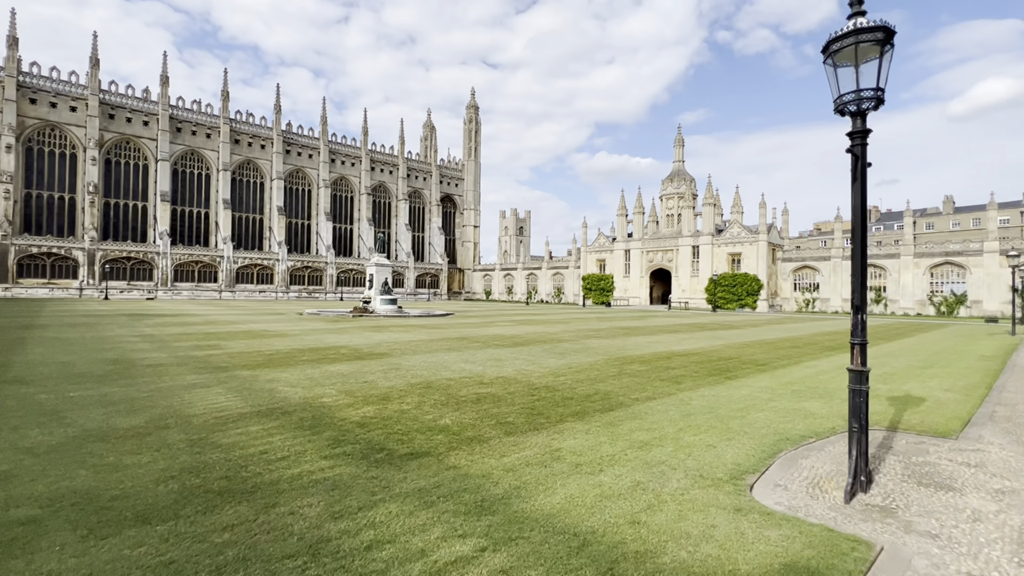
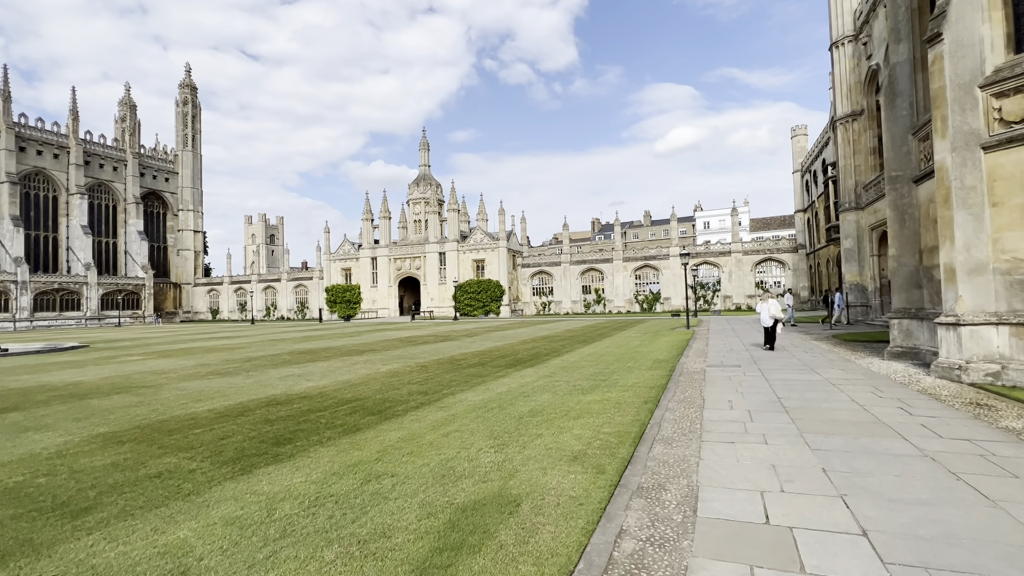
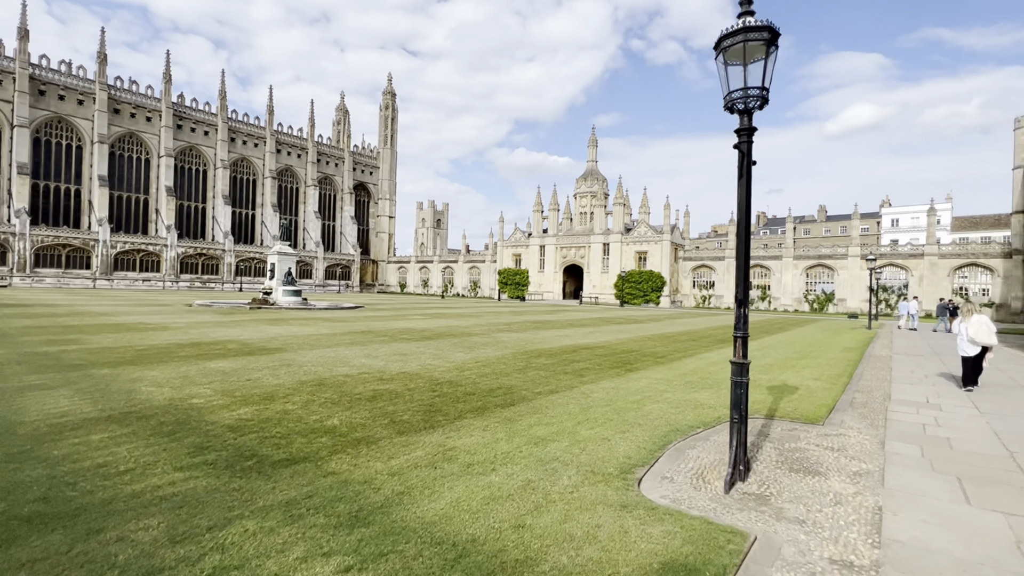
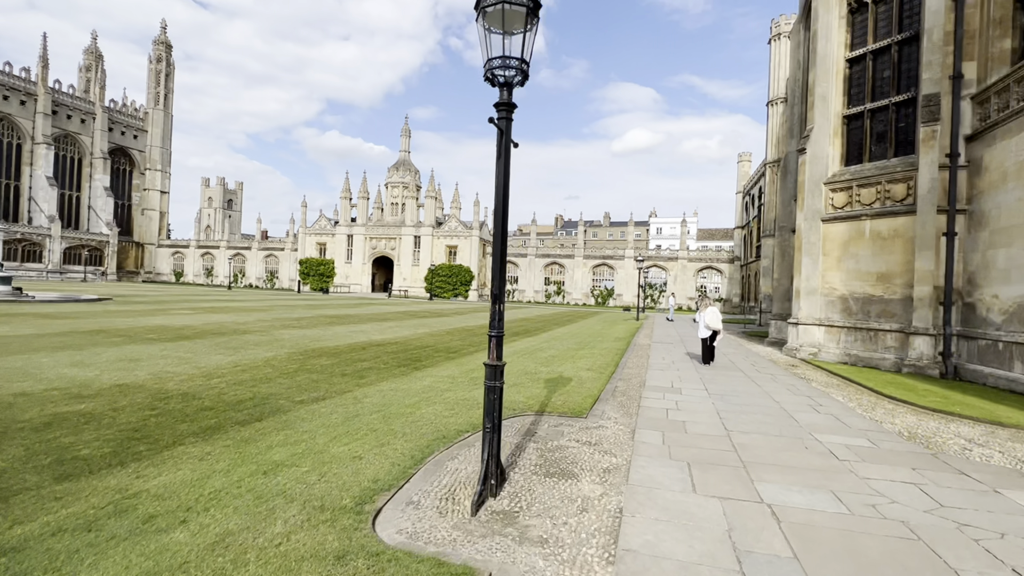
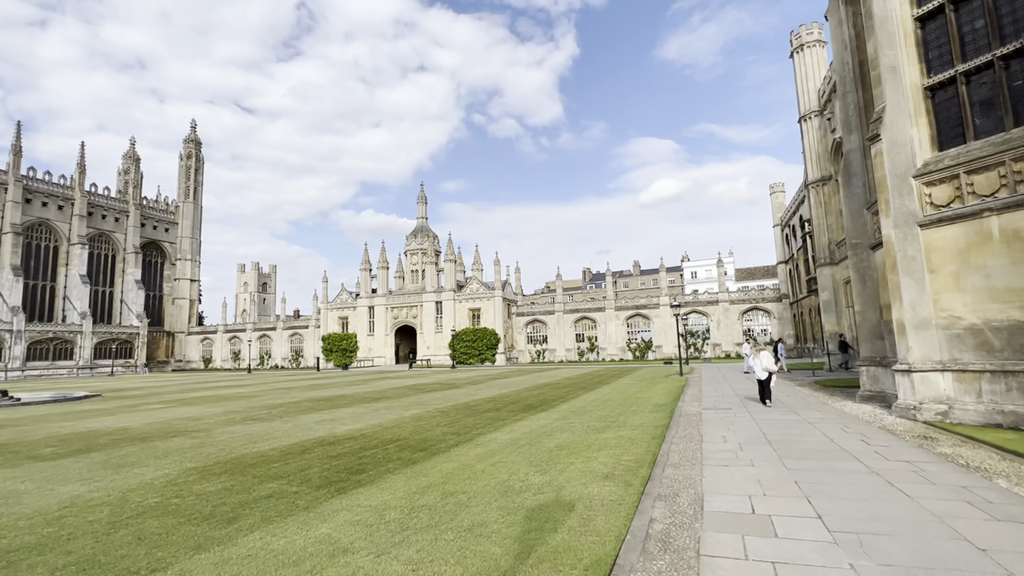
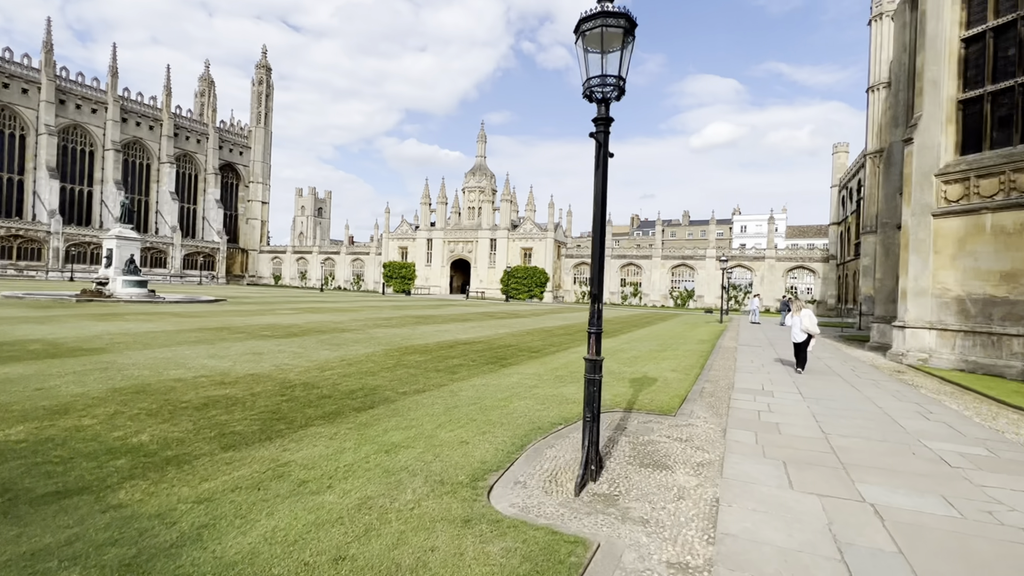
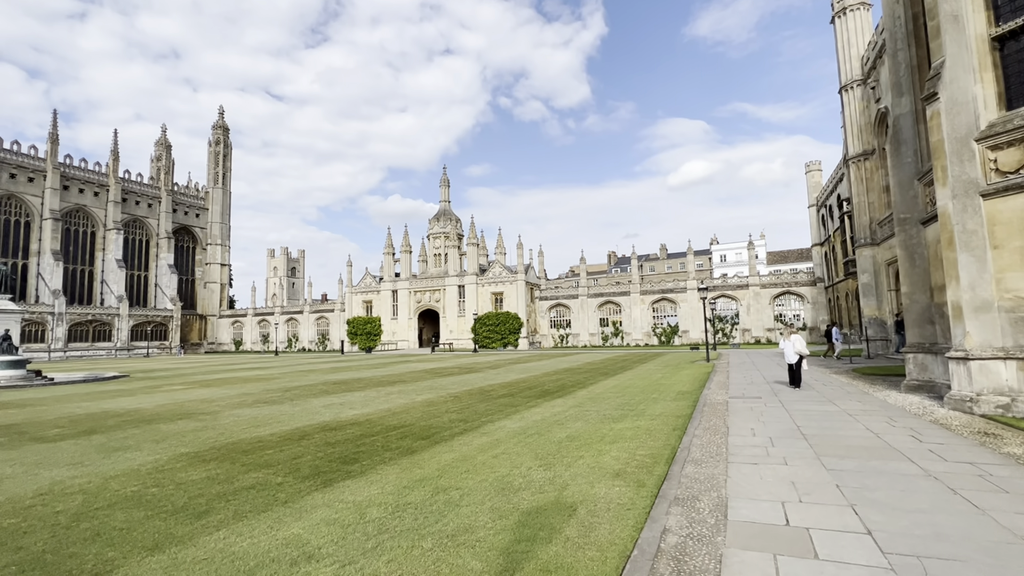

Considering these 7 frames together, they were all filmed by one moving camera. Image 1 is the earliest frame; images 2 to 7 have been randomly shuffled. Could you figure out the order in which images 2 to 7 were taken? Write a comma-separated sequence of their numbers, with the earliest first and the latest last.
3, 6, 4, 5, 7, 2
